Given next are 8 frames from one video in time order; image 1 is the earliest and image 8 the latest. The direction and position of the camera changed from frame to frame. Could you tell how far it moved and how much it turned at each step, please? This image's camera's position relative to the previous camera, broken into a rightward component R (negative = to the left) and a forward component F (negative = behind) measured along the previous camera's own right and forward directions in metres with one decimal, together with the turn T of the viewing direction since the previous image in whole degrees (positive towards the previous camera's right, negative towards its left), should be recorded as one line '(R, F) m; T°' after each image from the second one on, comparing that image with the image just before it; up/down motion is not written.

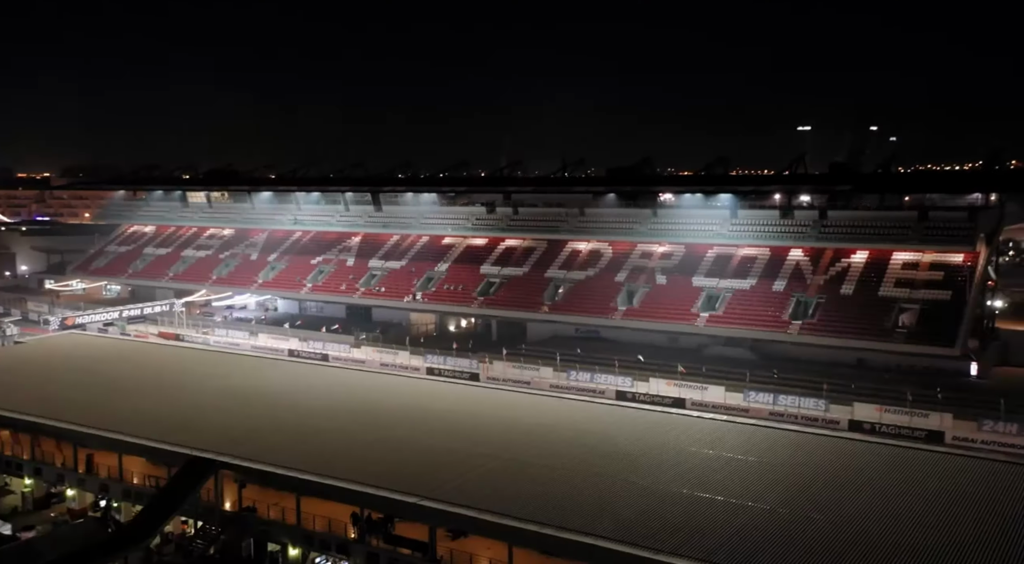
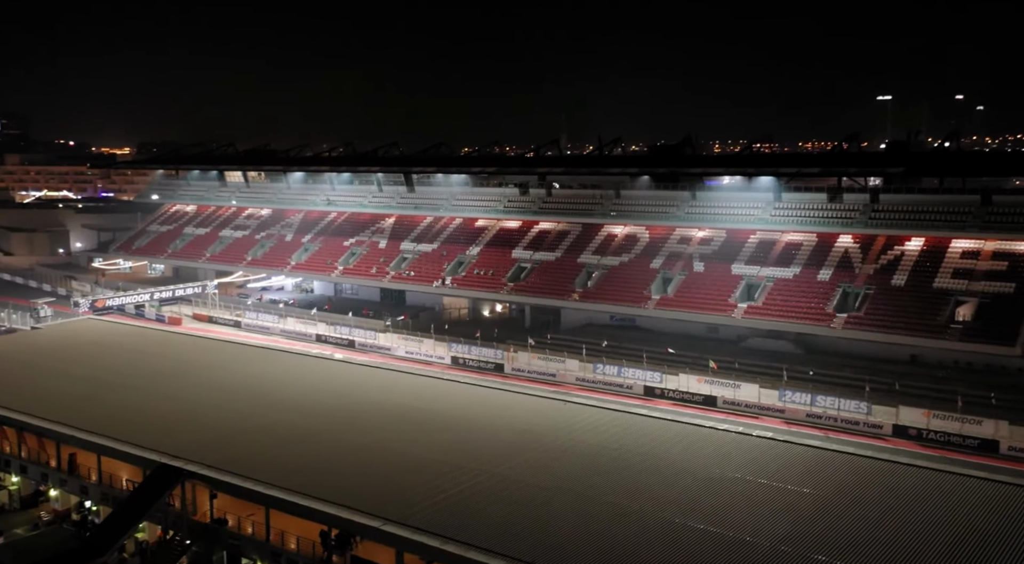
(+1.3, +1.5) m; -4°
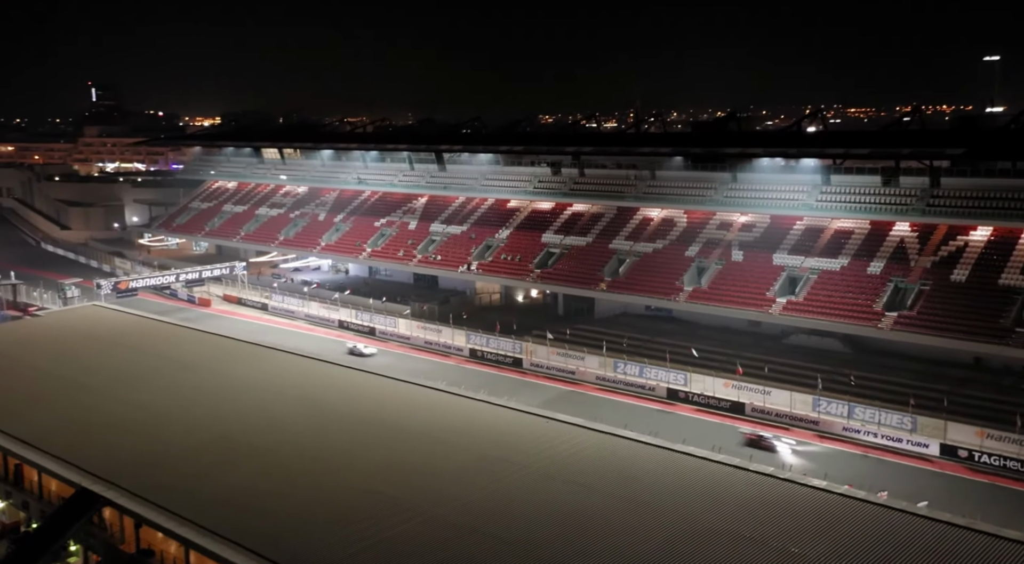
(+1.9, +2.2) m; -5°
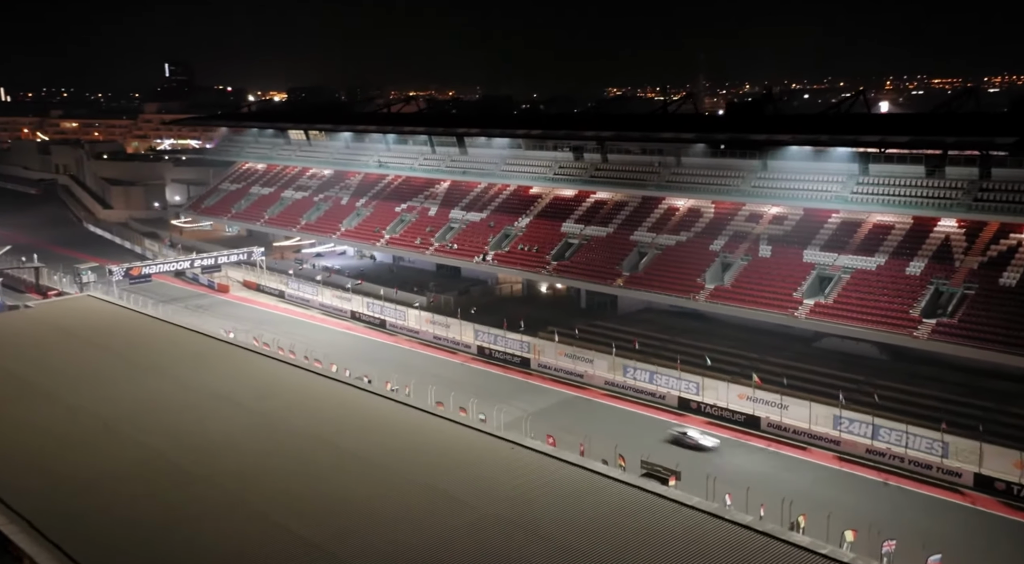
(+1.7, +1.9) m; -4°
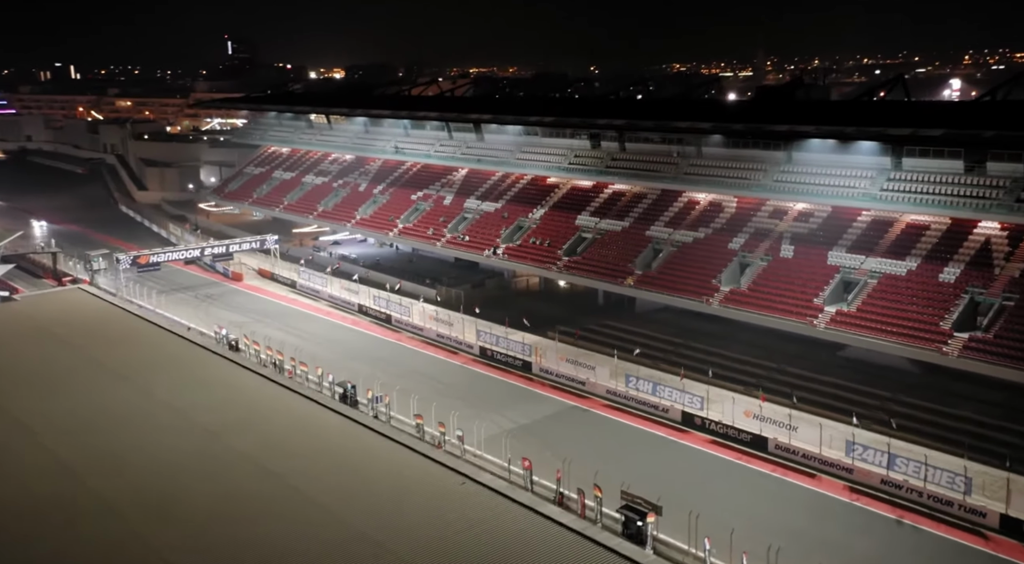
(+1.7, +1.7) m; -4°
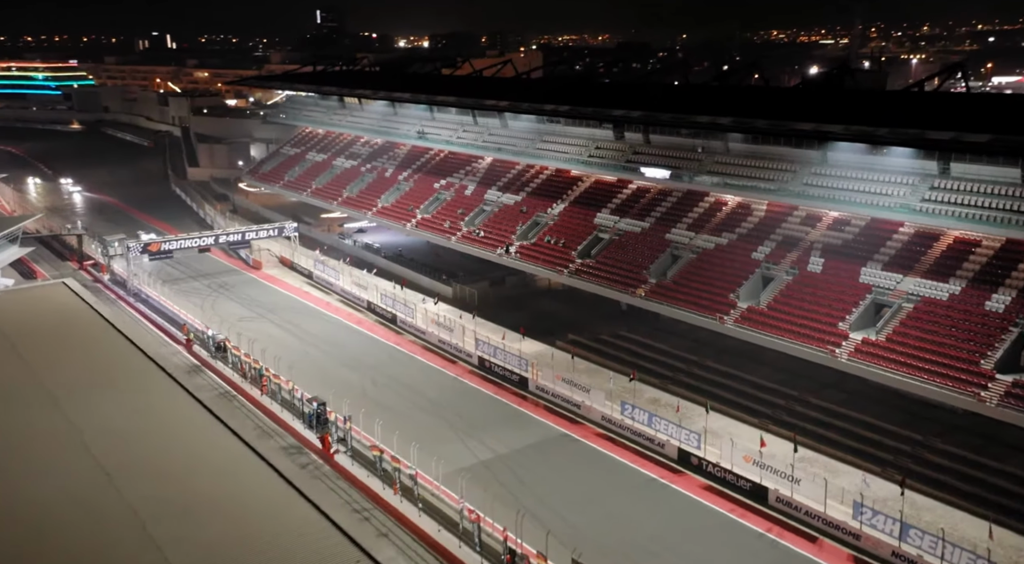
(+2.4, +2.4) m; -5°
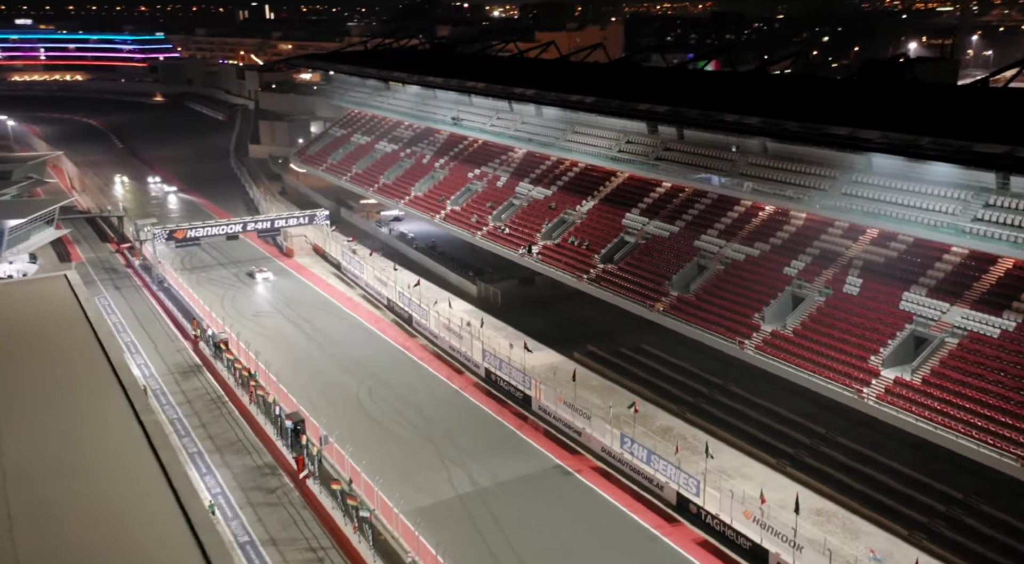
(+2.2, +2.0) m; -6°
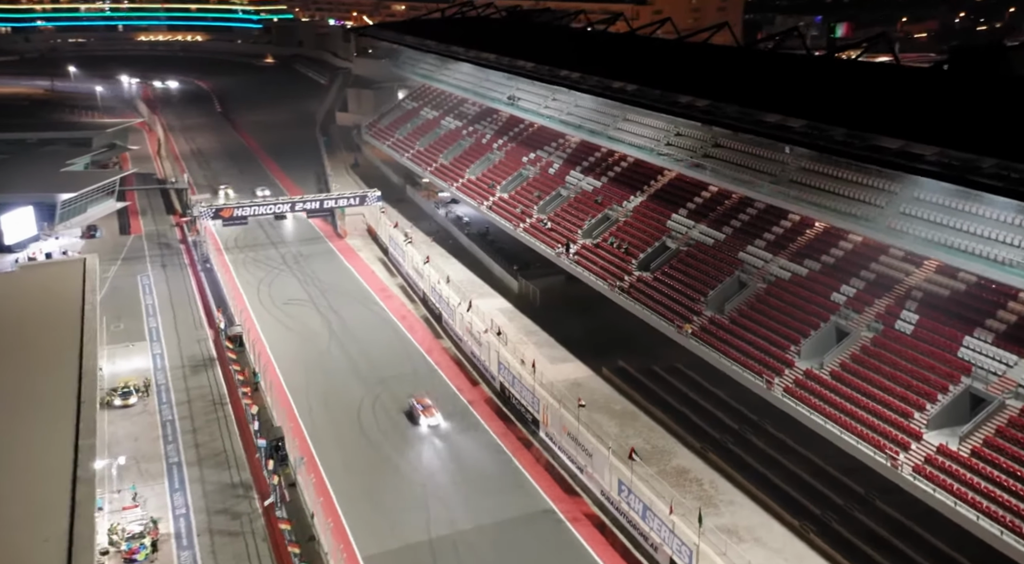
(+2.6, +2.3) m; -8°
